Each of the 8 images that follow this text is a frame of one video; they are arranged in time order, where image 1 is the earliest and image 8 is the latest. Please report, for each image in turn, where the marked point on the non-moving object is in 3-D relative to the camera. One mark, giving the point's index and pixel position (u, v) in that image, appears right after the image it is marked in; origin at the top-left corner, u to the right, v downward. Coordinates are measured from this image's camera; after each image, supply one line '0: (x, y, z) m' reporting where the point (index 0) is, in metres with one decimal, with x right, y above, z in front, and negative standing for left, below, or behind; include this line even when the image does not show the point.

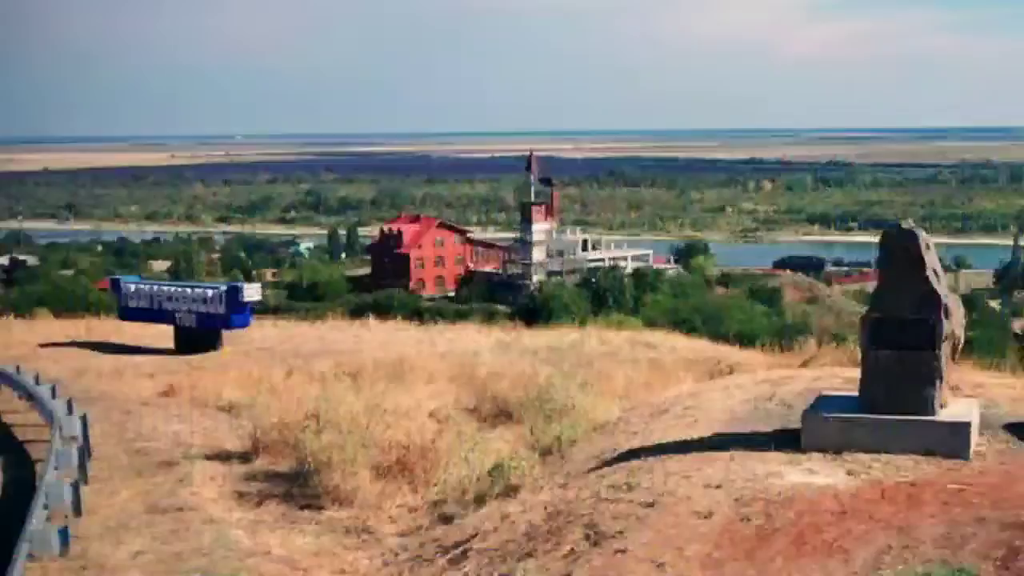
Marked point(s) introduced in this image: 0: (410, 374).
0: (-0.6, -0.5, +7.2) m
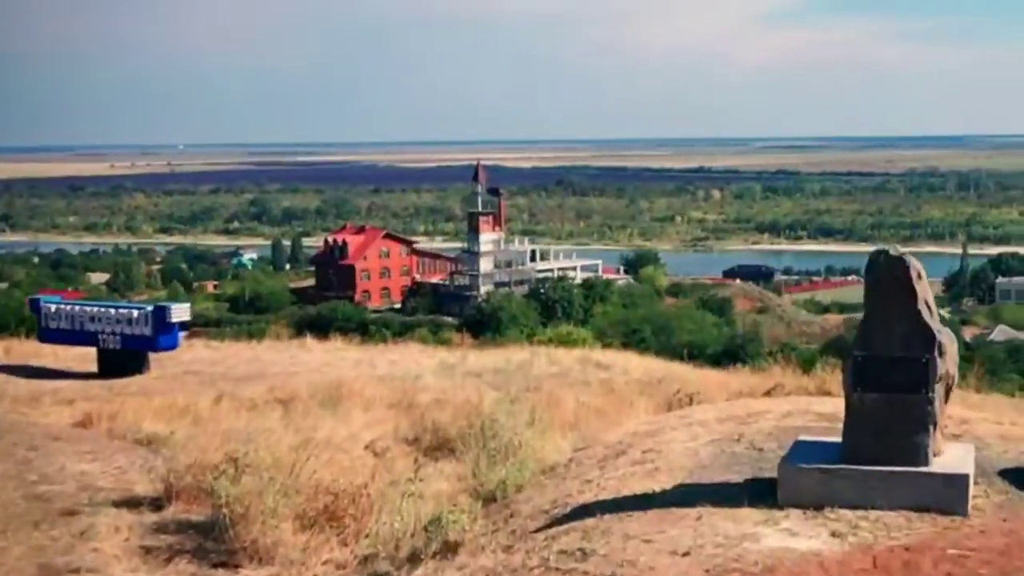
0: (-0.9, -0.6, +6.8) m
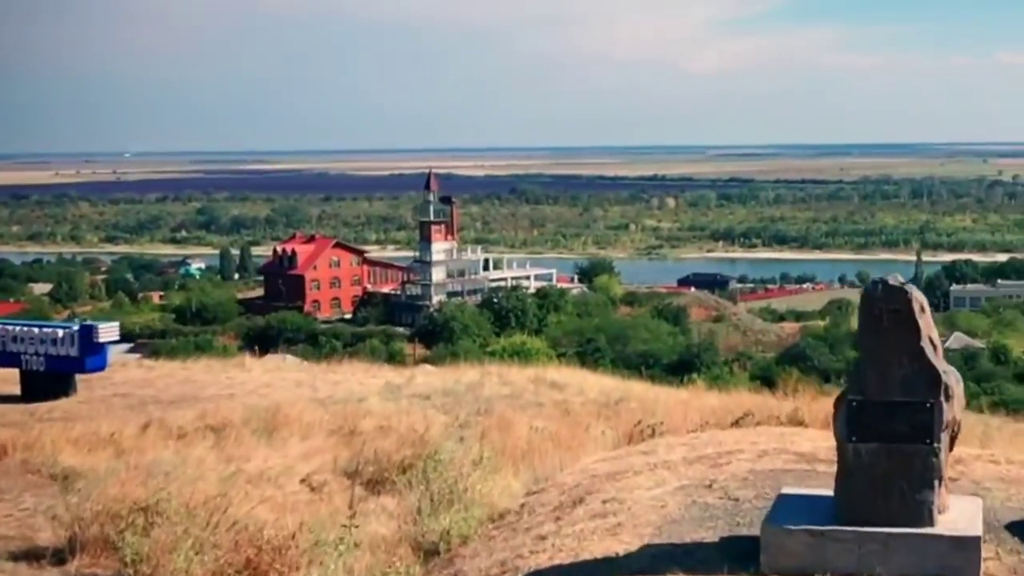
0: (-1.2, -0.7, +6.3) m
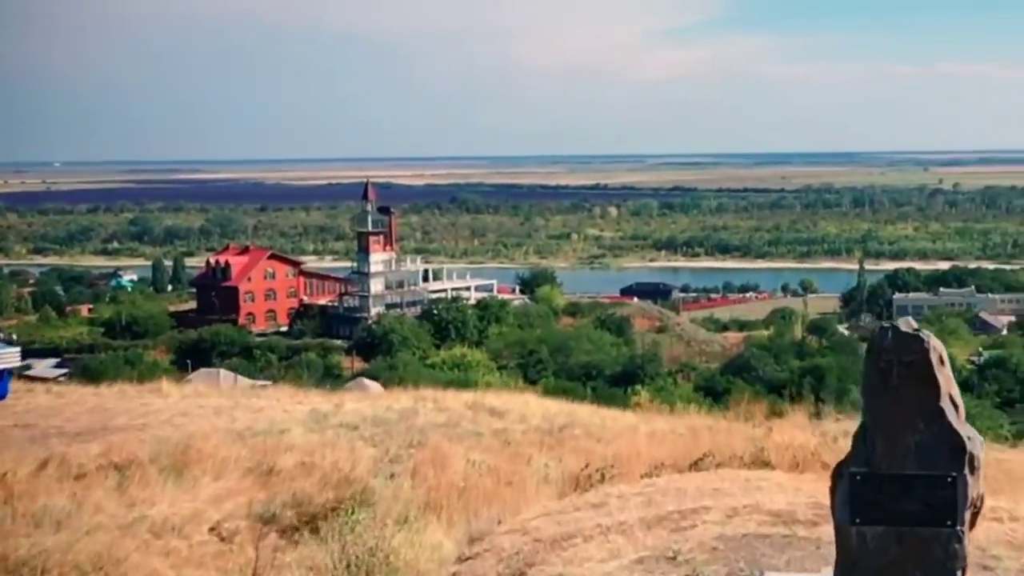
0: (-1.5, -0.9, +5.7) m
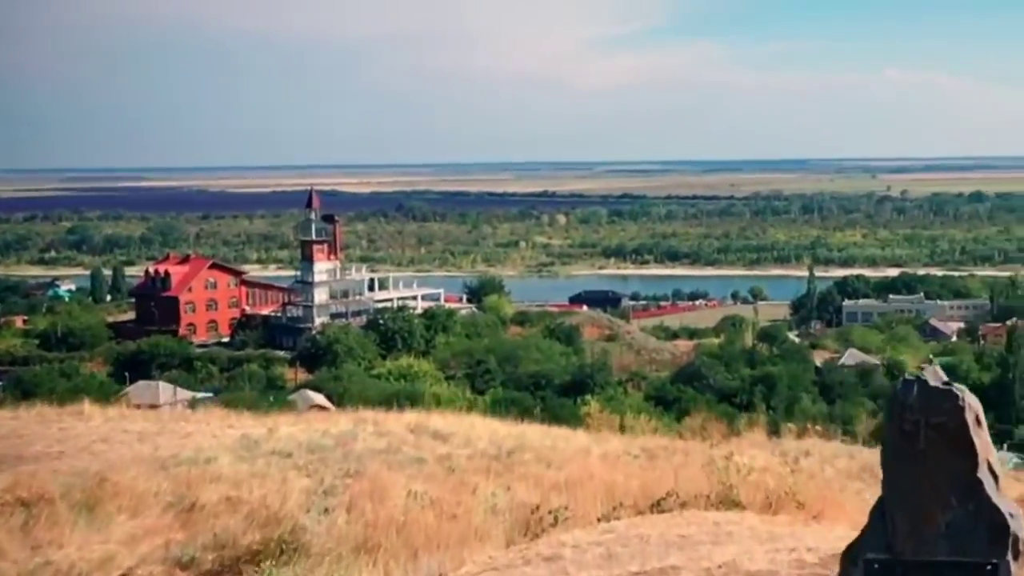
0: (-1.8, -0.9, +5.3) m
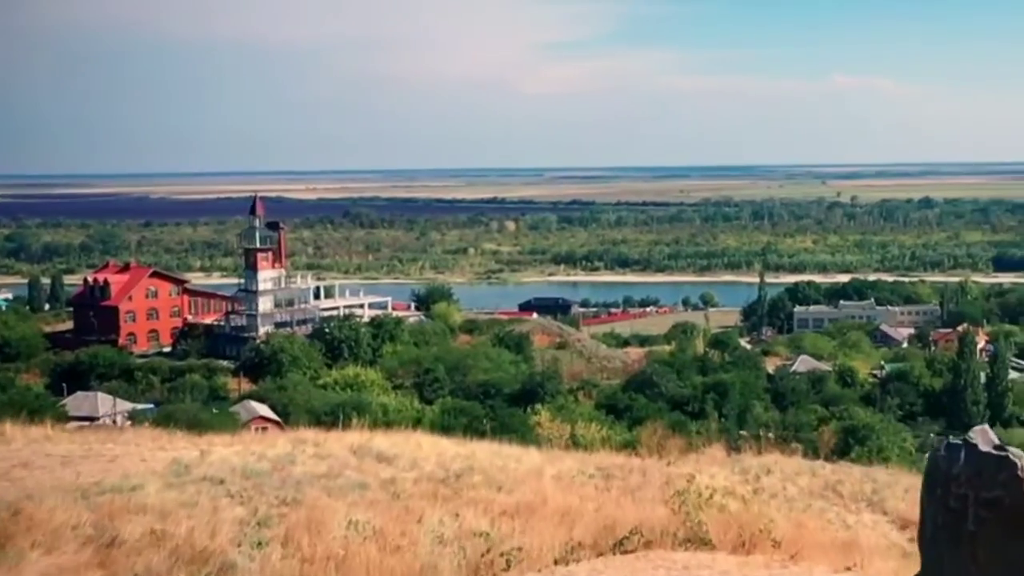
0: (-2.0, -1.0, +4.9) m
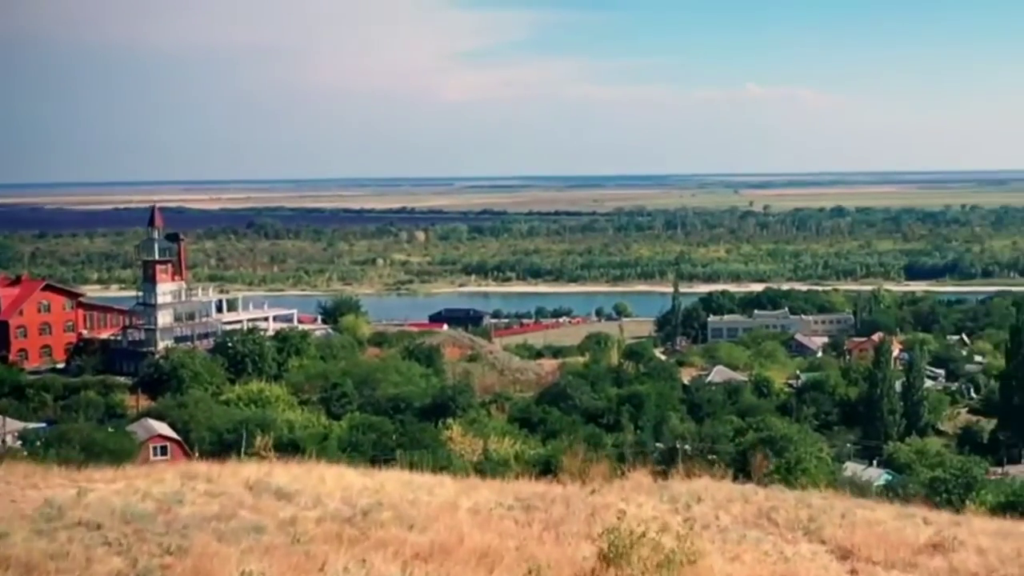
0: (-2.3, -1.1, +4.2) m
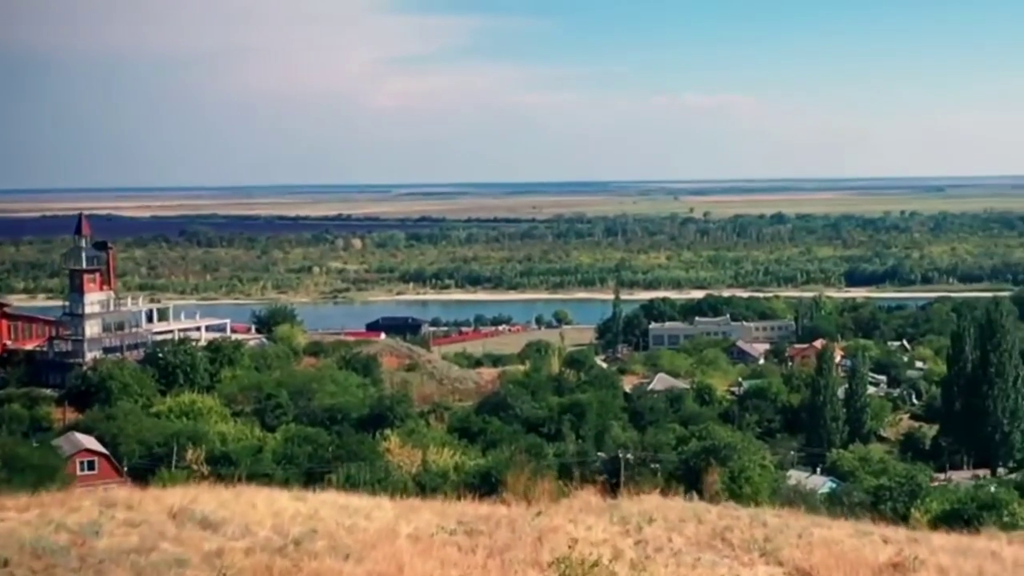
0: (-2.5, -1.2, +3.7) m
